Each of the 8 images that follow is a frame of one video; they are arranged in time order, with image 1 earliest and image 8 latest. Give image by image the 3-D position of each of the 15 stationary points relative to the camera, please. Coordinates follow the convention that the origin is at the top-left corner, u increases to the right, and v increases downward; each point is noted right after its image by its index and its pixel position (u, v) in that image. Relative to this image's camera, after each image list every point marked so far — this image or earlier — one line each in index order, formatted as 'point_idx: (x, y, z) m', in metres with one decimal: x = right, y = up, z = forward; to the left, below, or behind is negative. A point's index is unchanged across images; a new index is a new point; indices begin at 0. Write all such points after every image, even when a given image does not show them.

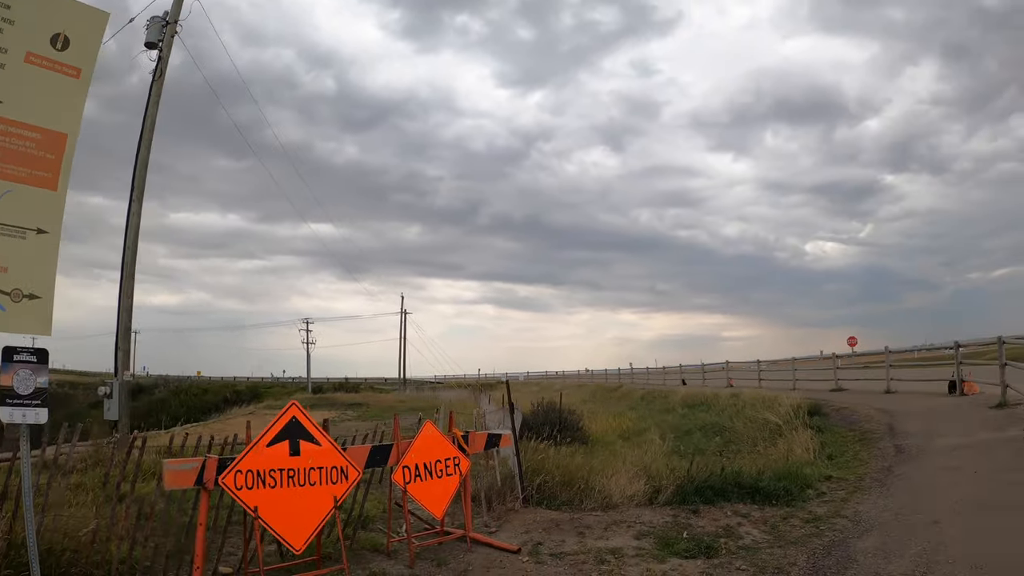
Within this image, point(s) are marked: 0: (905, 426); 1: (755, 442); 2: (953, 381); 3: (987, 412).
0: (+7.9, -2.8, +11.8) m
1: (+6.1, -4.0, +14.9) m
2: (+11.6, -2.3, +15.0) m
3: (+9.9, -2.6, +11.8) m
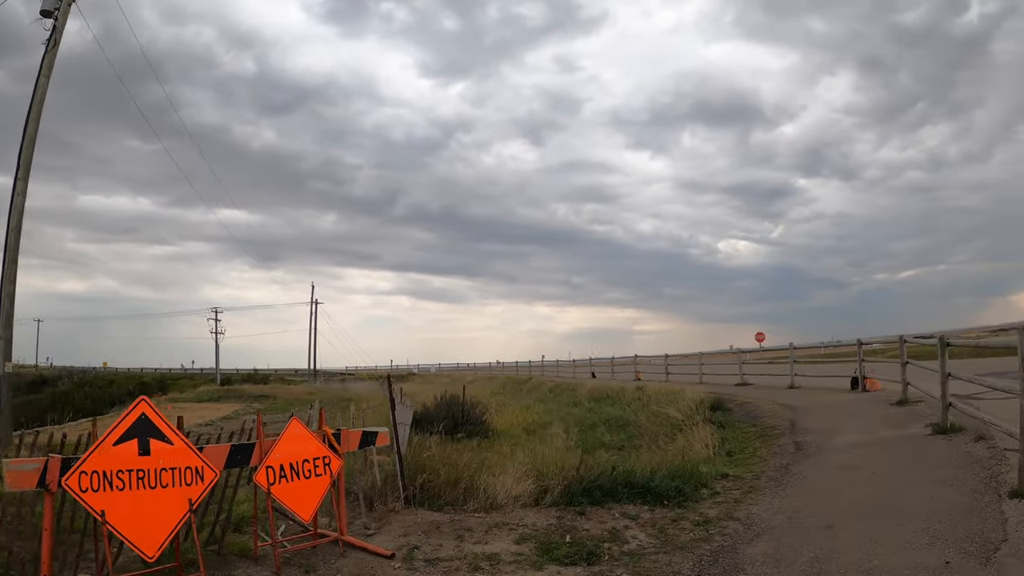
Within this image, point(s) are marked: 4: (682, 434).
0: (+5.6, -2.6, +11.4) m
1: (+3.4, -3.6, +14.2) m
2: (+8.9, -2.2, +15.0) m
3: (+7.5, -2.4, +11.6) m
4: (+3.6, -3.2, +12.6) m
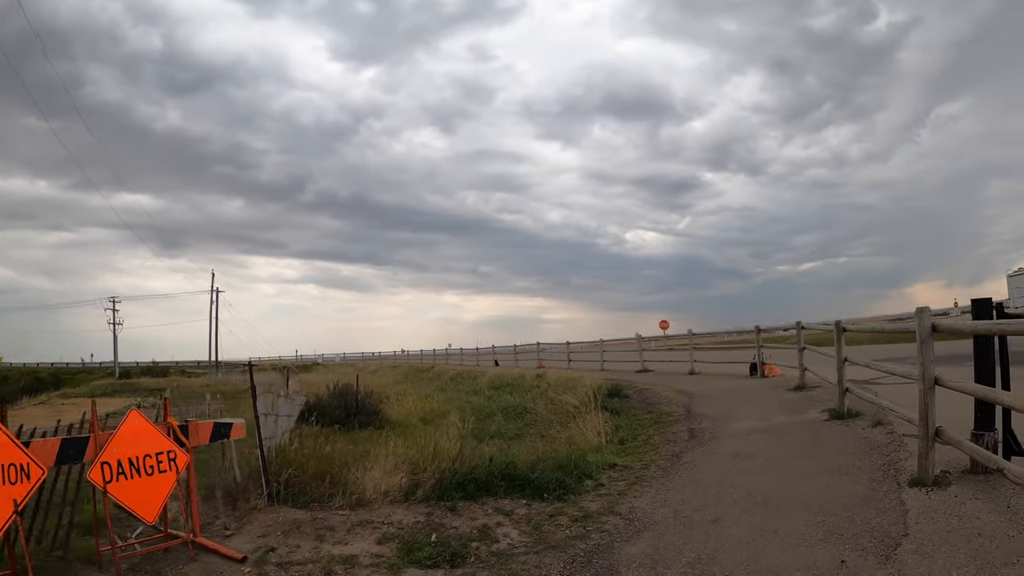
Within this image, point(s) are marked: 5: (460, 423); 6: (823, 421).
0: (+3.4, -2.2, +10.8) m
1: (+0.8, -3.1, +13.3) m
2: (+6.1, -1.9, +14.9) m
3: (+5.3, -2.1, +11.4) m
4: (+1.2, -2.7, +11.8) m
5: (-1.7, -4.4, +19.3) m
6: (+4.5, -1.9, +8.6) m
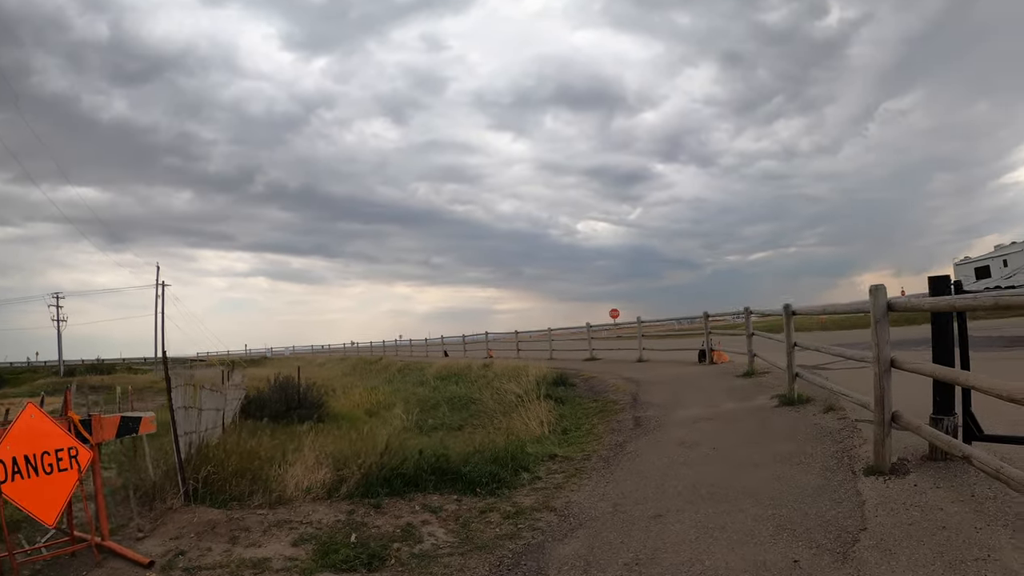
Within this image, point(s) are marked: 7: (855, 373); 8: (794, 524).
0: (+2.3, -1.9, +10.4) m
1: (-0.5, -2.8, +12.7) m
2: (+4.7, -1.5, +14.6) m
3: (+4.2, -1.8, +11.1) m
4: (+0.1, -2.4, +11.2) m
5: (-3.4, -4.0, +18.5) m
6: (+3.6, -1.7, +8.2) m
7: (+6.2, -1.6, +10.8) m
8: (+2.1, -1.7, +4.3) m
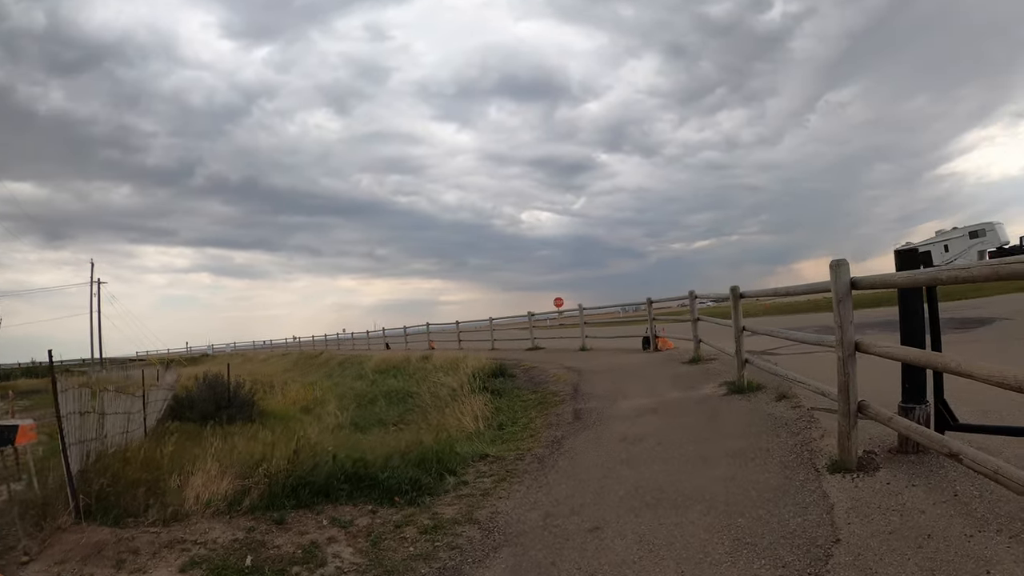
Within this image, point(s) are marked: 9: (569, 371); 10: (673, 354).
0: (+1.3, -1.6, +9.7) m
1: (-1.8, -2.5, +11.8) m
2: (+3.3, -1.2, +14.1) m
3: (+3.0, -1.5, +10.5) m
4: (-1.1, -2.1, +10.4) m
5: (-5.1, -3.6, +17.3) m
6: (+2.7, -1.4, +7.6) m
7: (+5.1, -1.2, +10.4) m
8: (+1.5, -1.5, +3.6) m
9: (+1.2, -1.7, +12.1) m
10: (+3.4, -1.4, +12.6) m
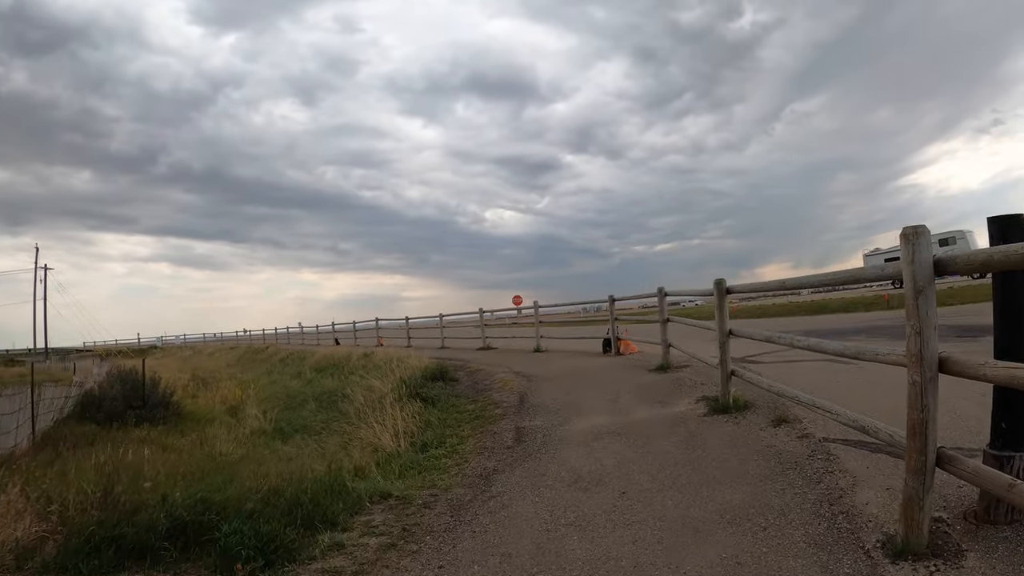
0: (+0.4, -1.5, +8.0) m
1: (-2.8, -2.3, +9.9) m
2: (+2.1, -1.1, +12.5) m
3: (+2.0, -1.4, +8.9) m
4: (-2.0, -1.9, +8.5) m
5: (-6.5, -3.3, +15.2) m
6: (+1.9, -1.3, +6.0) m
7: (+4.1, -1.2, +8.9) m
8: (+0.9, -1.4, +1.9) m
9: (+0.1, -1.6, +10.3) m
10: (+2.4, -1.4, +11.0) m
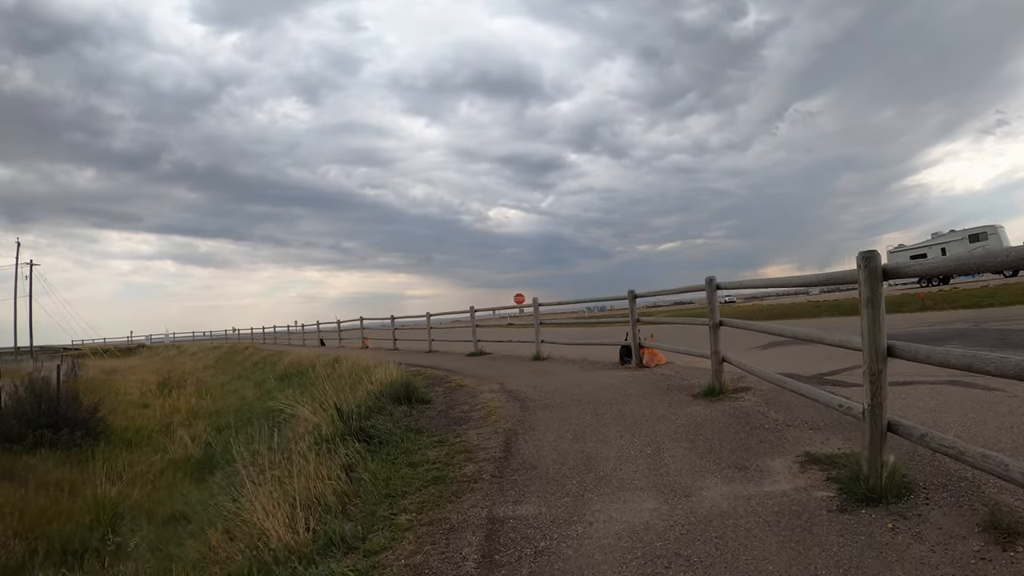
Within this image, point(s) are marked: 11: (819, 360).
0: (+0.2, -1.4, +5.1) m
1: (-3.0, -2.1, +7.0) m
2: (+2.0, -1.0, +9.6) m
3: (+1.9, -1.3, +6.0) m
4: (-2.2, -1.7, +5.6) m
5: (-6.7, -3.1, +12.4) m
6: (+1.7, -1.2, +3.1) m
7: (+4.0, -1.1, +6.0) m
8: (+0.7, -1.3, -1.0) m
9: (0.0, -1.4, +7.5) m
10: (+2.2, -1.2, +8.1) m
11: (+4.9, -1.2, +9.4) m
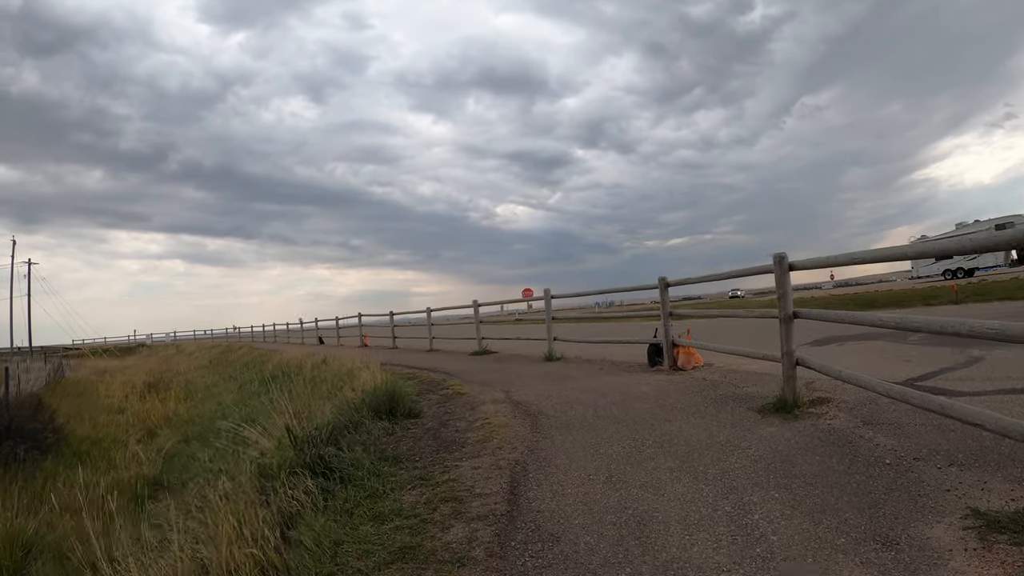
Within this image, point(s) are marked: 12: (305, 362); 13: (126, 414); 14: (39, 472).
0: (+0.2, -1.2, +3.5) m
1: (-2.9, -2.0, +5.5) m
2: (+2.1, -0.8, +8.0) m
3: (+1.9, -1.1, +4.4) m
4: (-2.1, -1.6, +4.1) m
5: (-6.5, -3.0, +10.9) m
6: (+1.8, -1.0, +1.5) m
7: (+4.0, -0.9, +4.3) m
8: (+0.7, -1.2, -2.6) m
9: (+0.1, -1.3, +5.9) m
10: (+2.3, -1.1, +6.5) m
11: (+5.0, -1.0, +7.7) m
12: (-5.4, -2.0, +15.5) m
13: (-10.3, -3.5, +15.7) m
14: (-7.8, -3.2, +9.9) m
